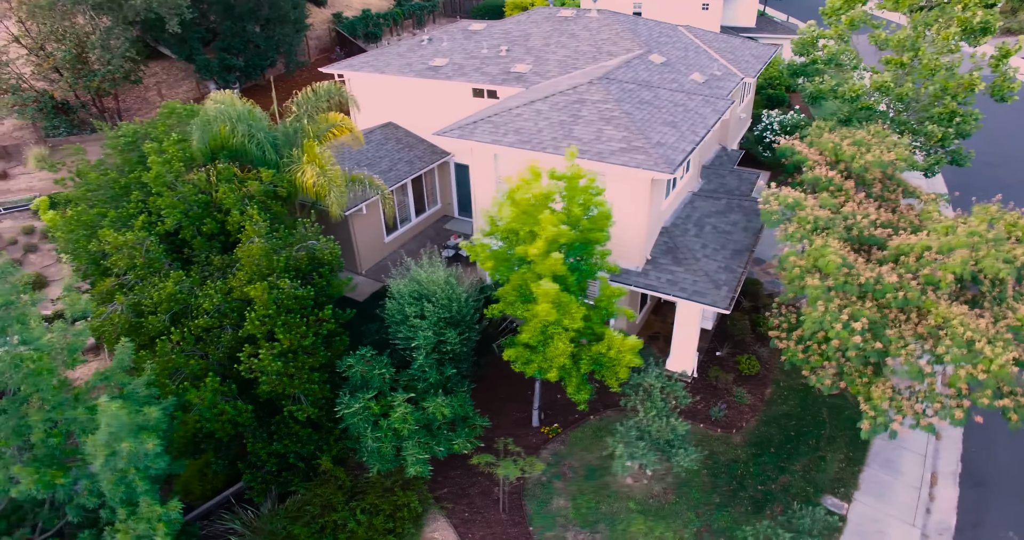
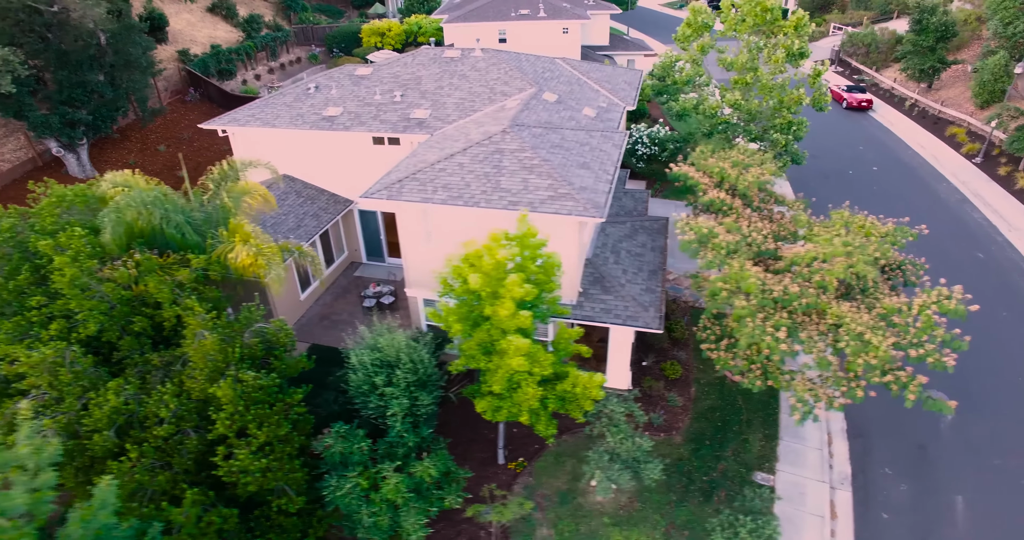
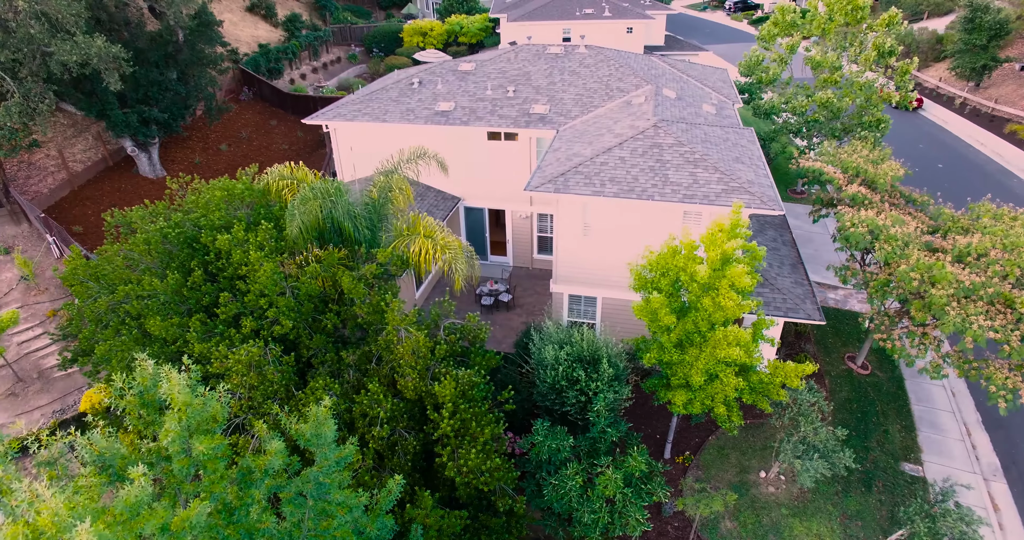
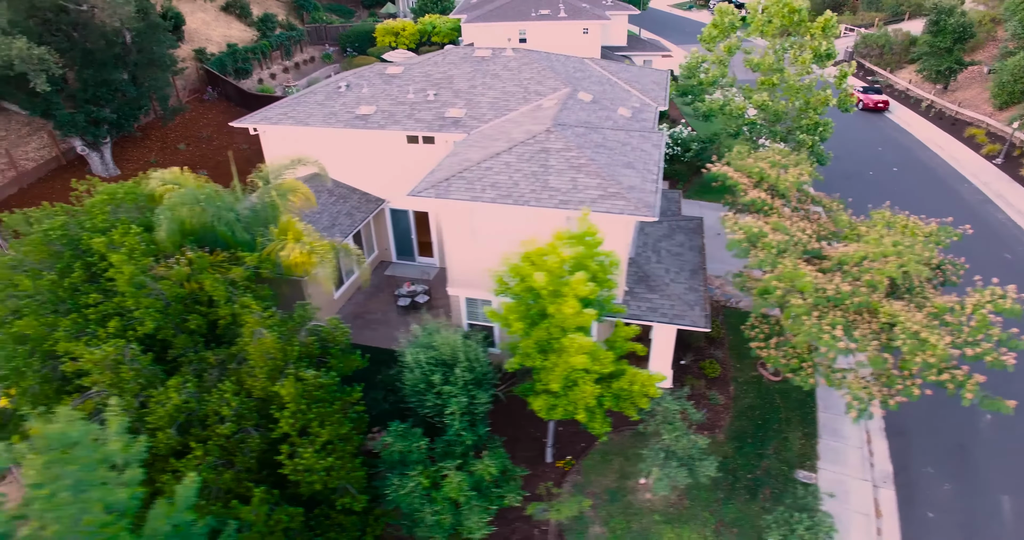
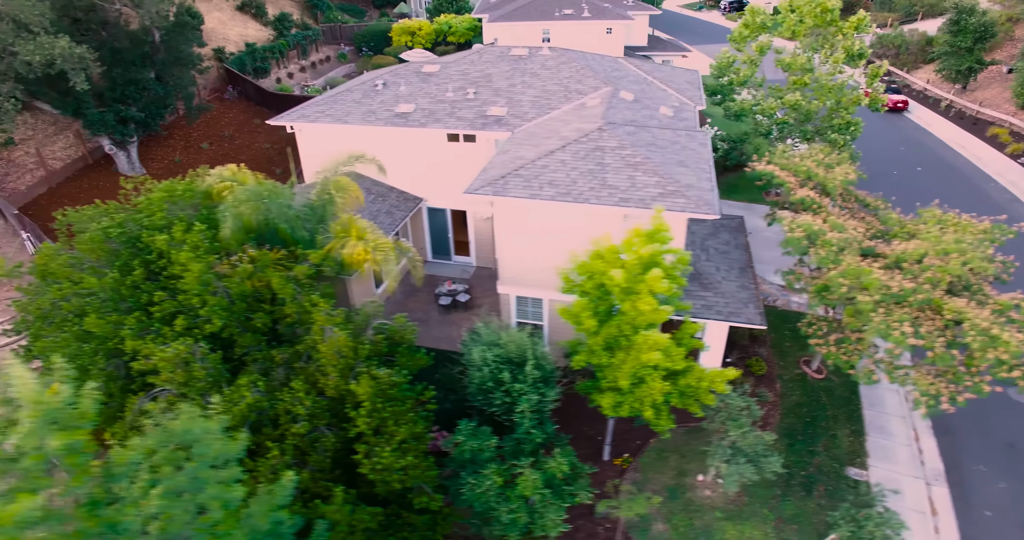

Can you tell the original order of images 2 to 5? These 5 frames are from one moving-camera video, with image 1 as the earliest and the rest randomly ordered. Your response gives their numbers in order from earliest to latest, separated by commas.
2, 4, 5, 3
